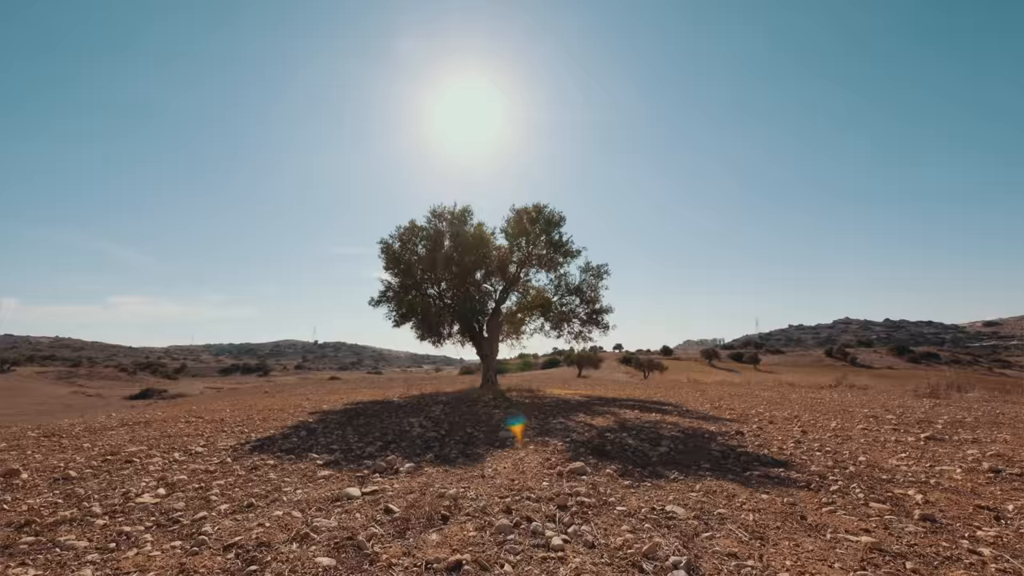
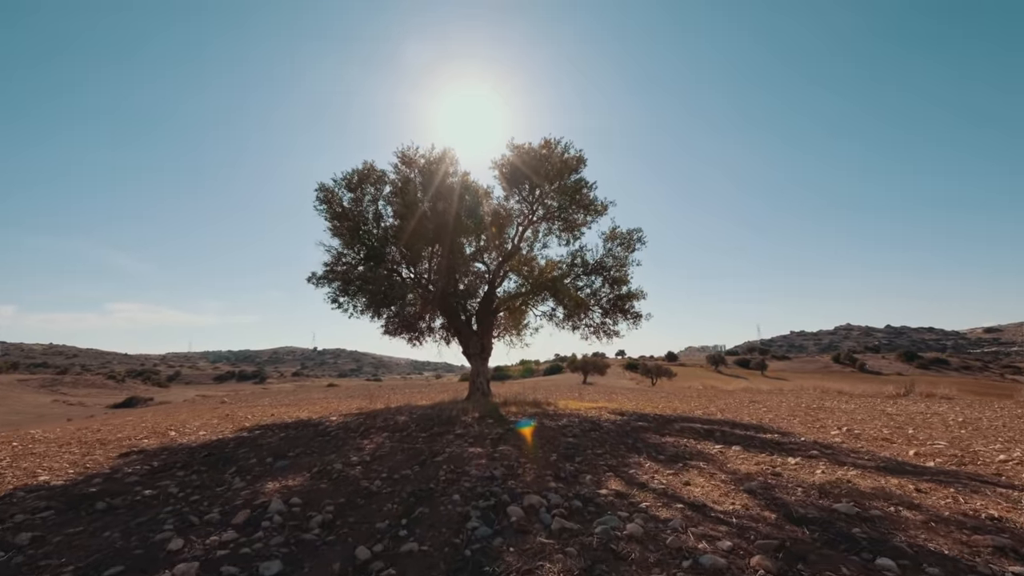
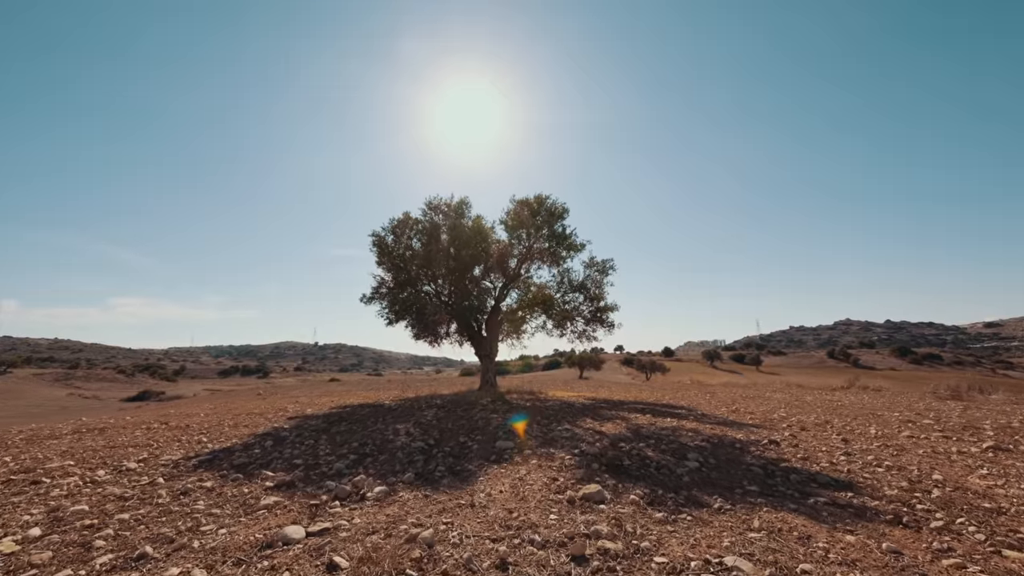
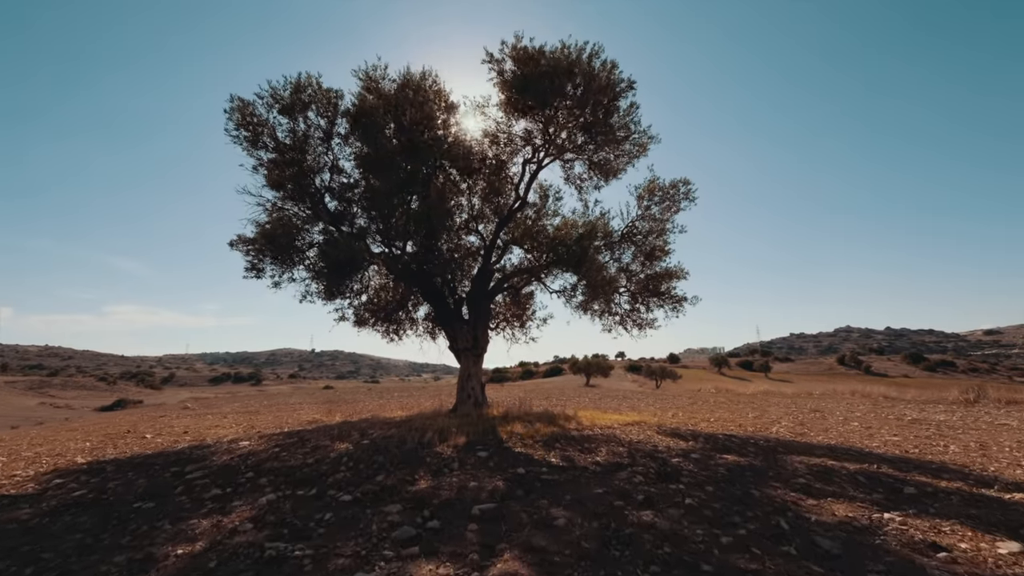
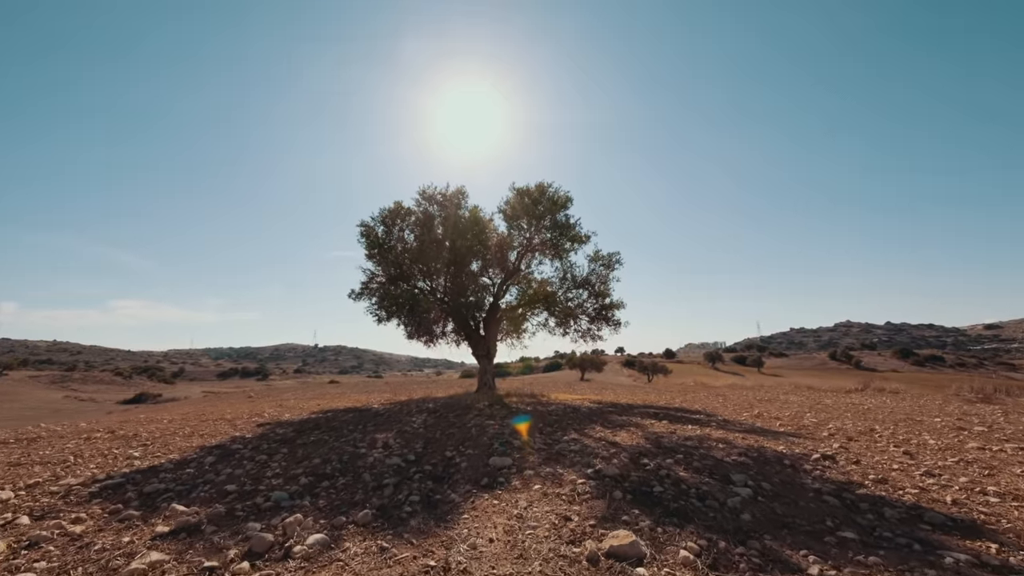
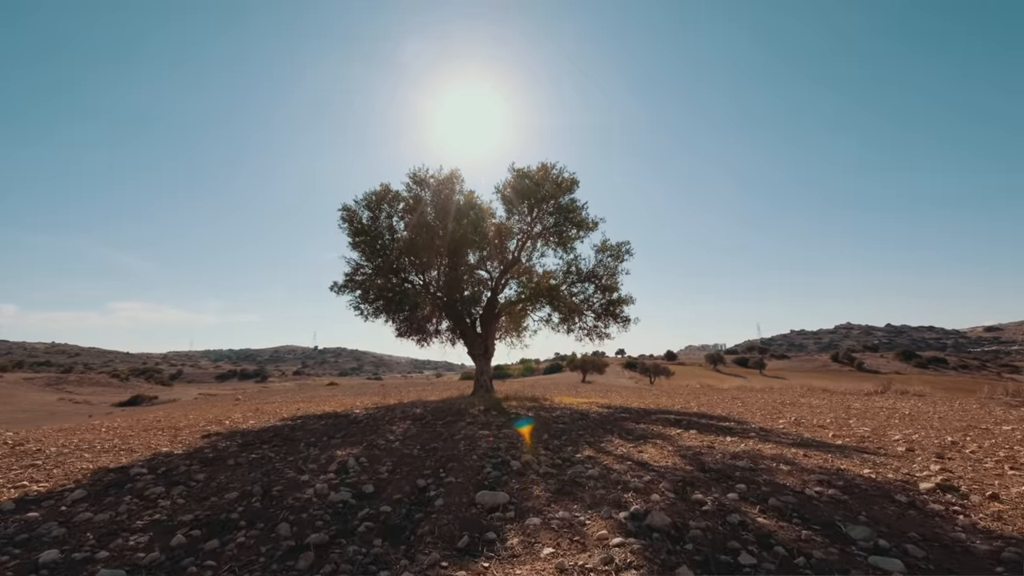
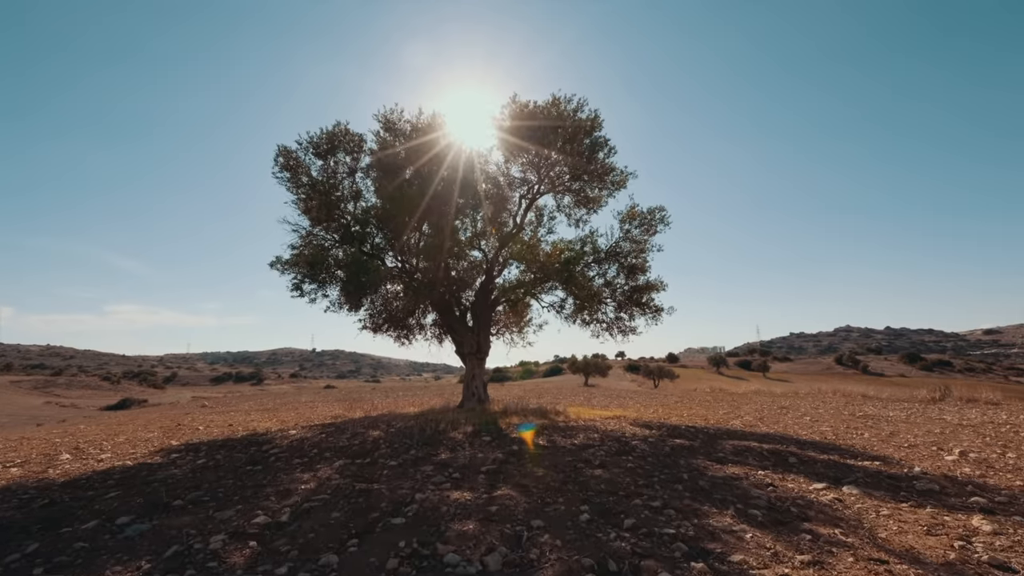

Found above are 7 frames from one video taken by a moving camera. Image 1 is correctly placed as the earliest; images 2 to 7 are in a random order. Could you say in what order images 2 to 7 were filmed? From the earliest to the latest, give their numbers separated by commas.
3, 5, 6, 2, 7, 4
